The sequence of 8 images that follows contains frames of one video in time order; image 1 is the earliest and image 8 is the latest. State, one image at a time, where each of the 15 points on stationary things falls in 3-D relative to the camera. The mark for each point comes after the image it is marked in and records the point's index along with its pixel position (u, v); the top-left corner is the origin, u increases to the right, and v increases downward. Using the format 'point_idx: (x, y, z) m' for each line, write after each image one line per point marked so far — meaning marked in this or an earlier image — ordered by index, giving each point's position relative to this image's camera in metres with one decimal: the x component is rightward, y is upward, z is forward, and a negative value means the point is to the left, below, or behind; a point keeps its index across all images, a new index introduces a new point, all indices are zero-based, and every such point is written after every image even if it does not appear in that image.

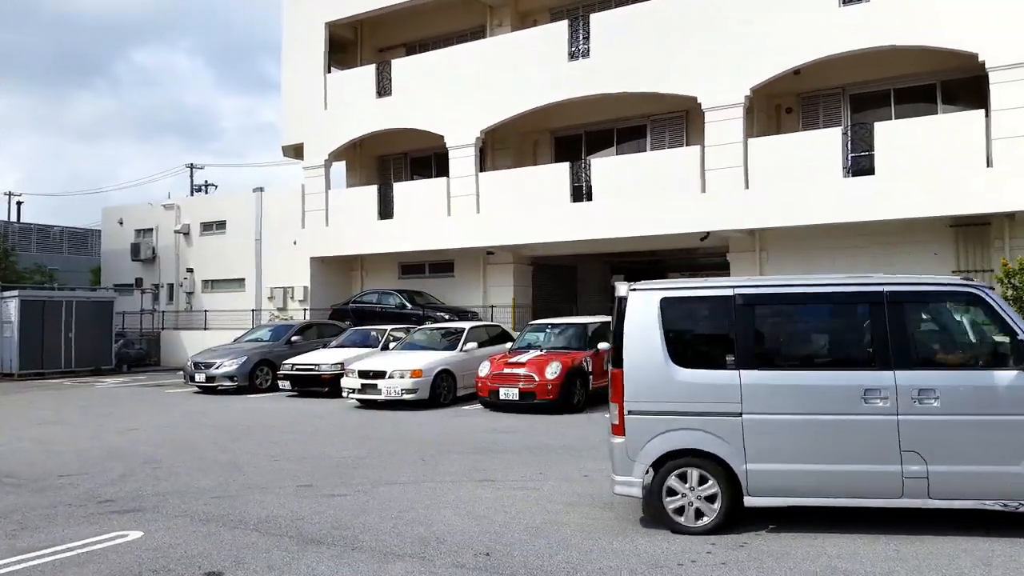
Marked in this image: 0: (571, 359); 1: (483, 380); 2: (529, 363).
0: (+0.9, -1.1, +12.5) m
1: (-0.5, -1.4, +12.8) m
2: (+0.2, -1.2, +12.4) m
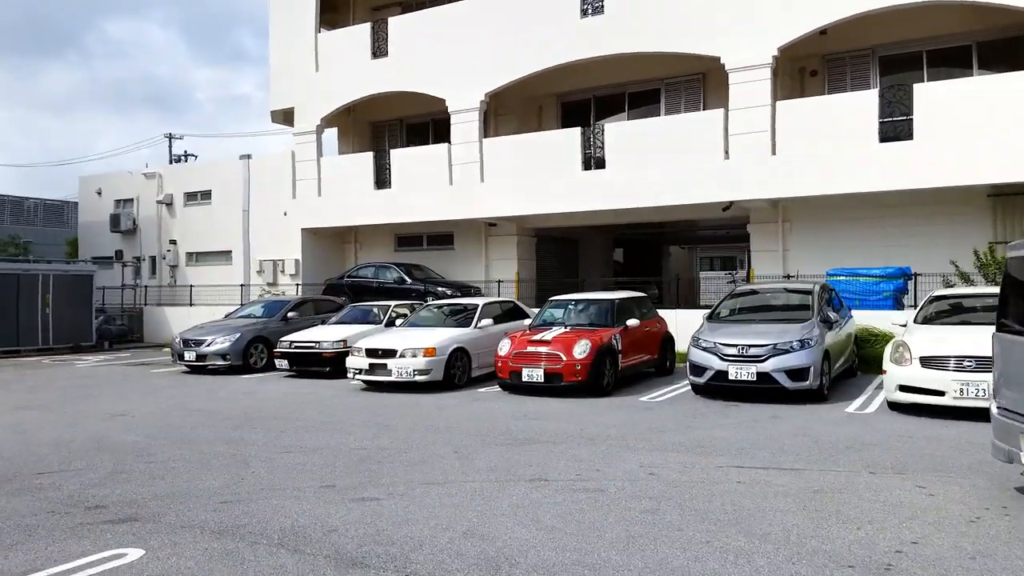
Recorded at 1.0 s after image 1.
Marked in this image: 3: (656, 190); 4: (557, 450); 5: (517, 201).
0: (+1.2, -0.7, +11.5) m
1: (-0.1, -1.0, +11.7) m
2: (+0.6, -0.8, +11.4) m
3: (+3.1, +2.1, +17.6) m
4: (+0.4, -1.5, +7.7) m
5: (+0.1, +2.0, +19.2) m
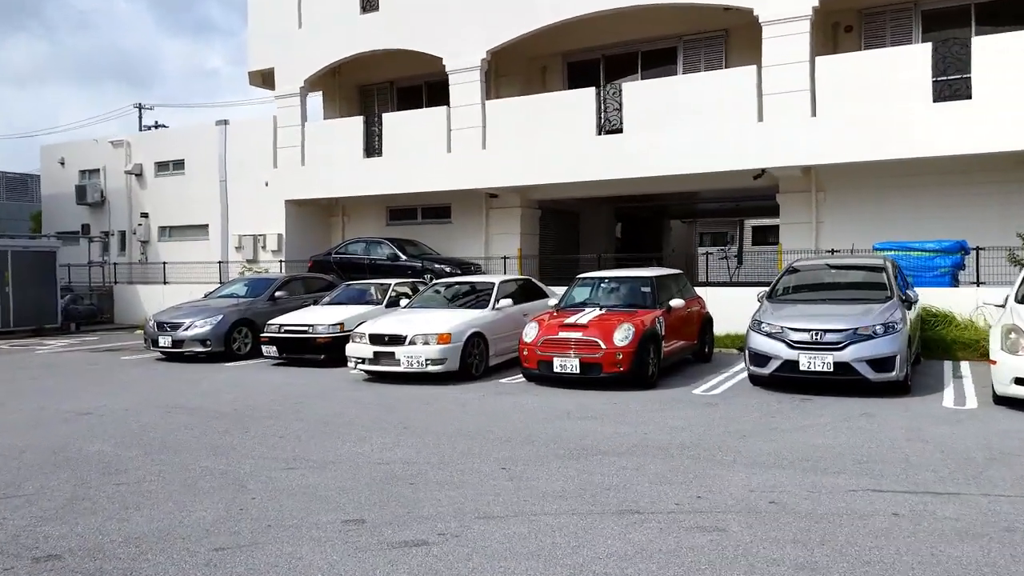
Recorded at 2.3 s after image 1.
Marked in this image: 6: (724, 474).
0: (+1.6, -0.4, +10.0) m
1: (+0.2, -0.7, +10.2) m
2: (+1.0, -0.5, +9.9) m
3: (+3.3, +2.6, +16.1) m
4: (+0.9, -1.3, +6.2) m
5: (+0.2, +2.5, +17.6) m
6: (+1.6, -1.4, +6.0) m
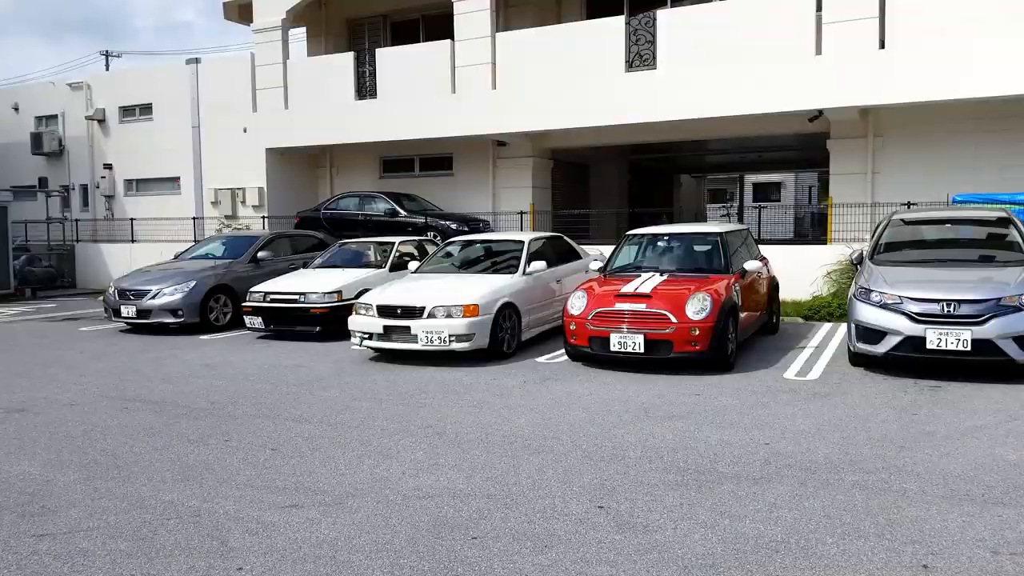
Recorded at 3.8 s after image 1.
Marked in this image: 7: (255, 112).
0: (+2.0, 0.0, +8.1) m
1: (+0.7, -0.3, +8.3) m
2: (+1.4, -0.1, +8.0) m
3: (+3.6, +3.3, +14.0) m
4: (+1.4, -1.1, +4.3) m
5: (+0.5, +3.3, +15.5) m
6: (+2.1, -1.2, +4.1) m
7: (-5.9, +4.0, +18.7) m
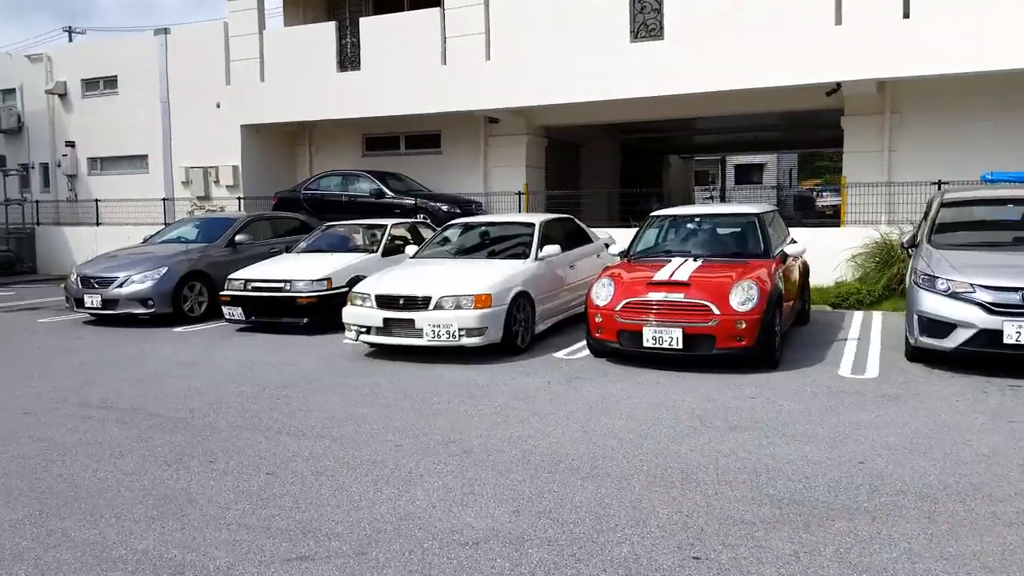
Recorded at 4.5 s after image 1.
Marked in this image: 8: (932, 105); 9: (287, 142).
0: (+2.2, +0.1, +7.2) m
1: (+0.8, -0.2, +7.3) m
2: (+1.6, 0.0, +7.1) m
3: (+3.6, +3.5, +13.1) m
4: (+1.7, -1.1, +3.4) m
5: (+0.4, +3.5, +14.5) m
6: (+2.4, -1.1, +3.3) m
7: (-6.0, +4.3, +17.5) m
8: (+7.0, +3.1, +13.7) m
9: (-5.1, +3.3, +18.7) m
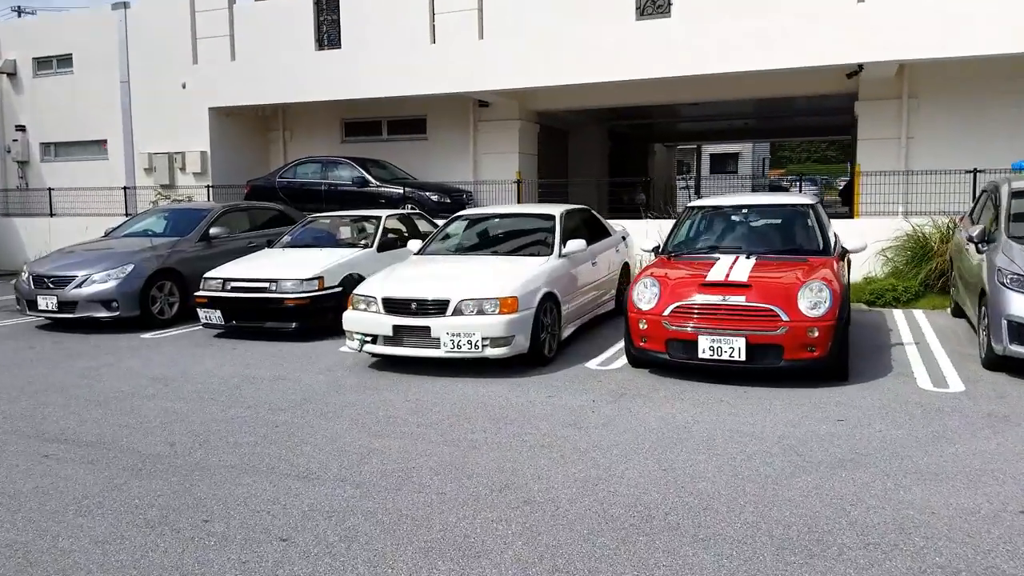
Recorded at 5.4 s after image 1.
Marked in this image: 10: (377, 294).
0: (+2.5, +0.1, +6.3) m
1: (+1.1, -0.2, +6.4) m
2: (+1.8, 0.0, +6.2) m
3: (+3.6, +3.6, +12.3) m
4: (+2.2, -1.2, +2.5) m
5: (+0.4, +3.6, +13.5) m
6: (+2.8, -1.2, +2.4) m
7: (-6.3, +4.4, +16.2) m
8: (+7.0, +3.1, +12.9) m
9: (-5.4, +3.4, +17.4) m
10: (-1.1, 0.0, +6.9) m
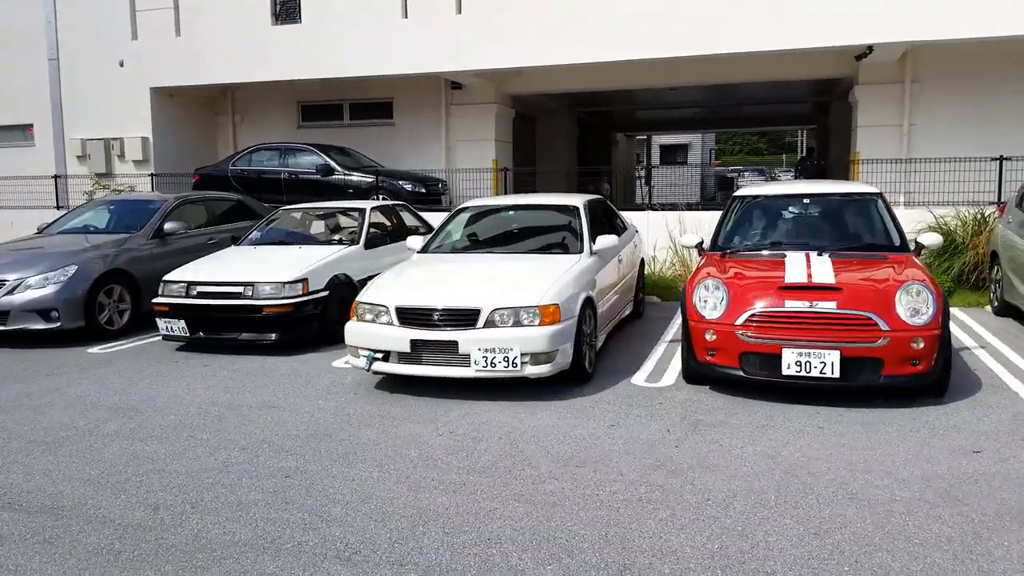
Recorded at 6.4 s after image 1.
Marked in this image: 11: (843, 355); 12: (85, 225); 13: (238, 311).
0: (+2.8, +0.1, +5.5) m
1: (+1.4, -0.2, +5.4) m
2: (+2.1, 0.0, +5.3) m
3: (+3.4, +3.6, +11.4) m
4: (+2.7, -1.2, +1.7) m
5: (+0.1, +3.7, +12.4) m
6: (+3.4, -1.2, +1.6) m
7: (-6.7, +4.4, +14.6) m
8: (+6.7, +3.2, +12.4) m
9: (-5.9, +3.4, +15.9) m
10: (-0.9, -0.1, +5.7) m
11: (+2.1, -0.4, +5.1) m
12: (-4.8, +0.7, +9.3) m
13: (-2.4, -0.2, +7.2) m
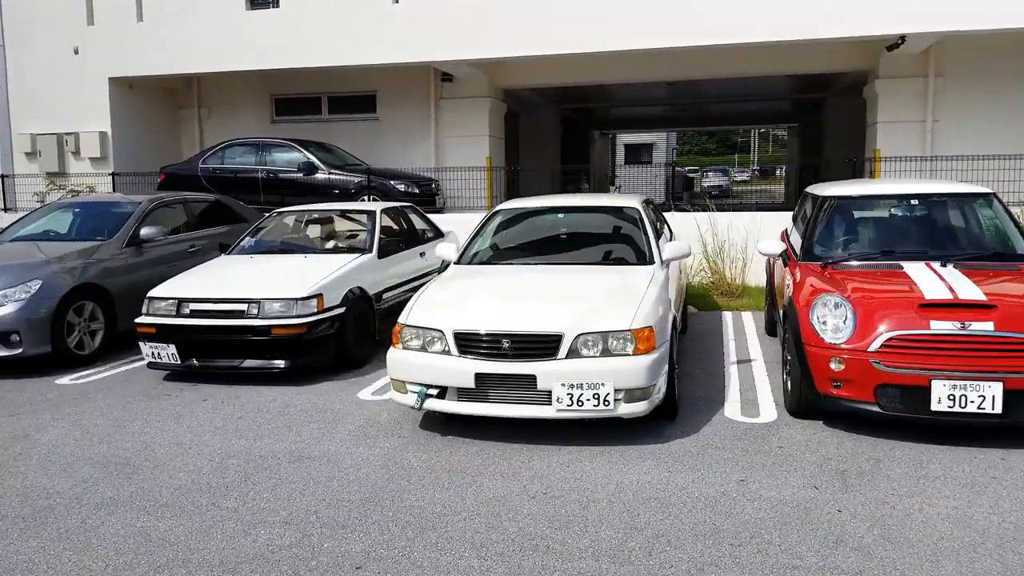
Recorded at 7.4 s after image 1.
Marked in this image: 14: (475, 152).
0: (+3.2, 0.0, +4.7) m
1: (+1.9, -0.4, +4.5) m
2: (+2.6, -0.1, +4.4) m
3: (+3.5, +3.5, +10.6) m
4: (+3.5, -1.3, +0.9) m
5: (+0.1, +3.5, +11.4) m
6: (+4.1, -1.3, +0.9) m
7: (-6.8, +4.2, +13.2) m
8: (+6.7, +3.2, +11.8) m
9: (-6.1, +3.3, +14.6) m
10: (-0.4, -0.2, +4.7) m
11: (+2.6, -0.5, +4.3) m
12: (-4.6, +0.6, +8.0) m
13: (-2.0, -0.3, +6.1) m
14: (-0.6, +2.2, +13.5) m
